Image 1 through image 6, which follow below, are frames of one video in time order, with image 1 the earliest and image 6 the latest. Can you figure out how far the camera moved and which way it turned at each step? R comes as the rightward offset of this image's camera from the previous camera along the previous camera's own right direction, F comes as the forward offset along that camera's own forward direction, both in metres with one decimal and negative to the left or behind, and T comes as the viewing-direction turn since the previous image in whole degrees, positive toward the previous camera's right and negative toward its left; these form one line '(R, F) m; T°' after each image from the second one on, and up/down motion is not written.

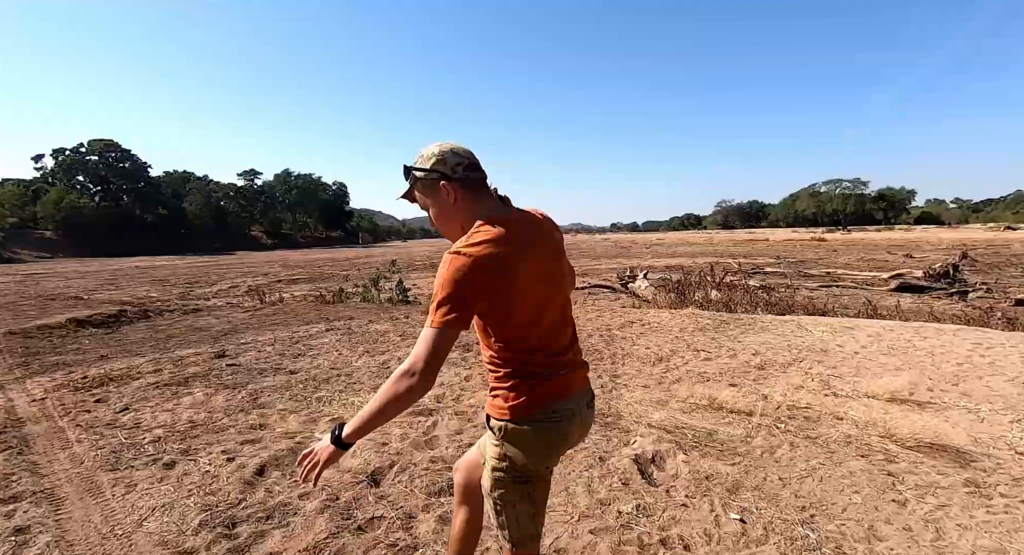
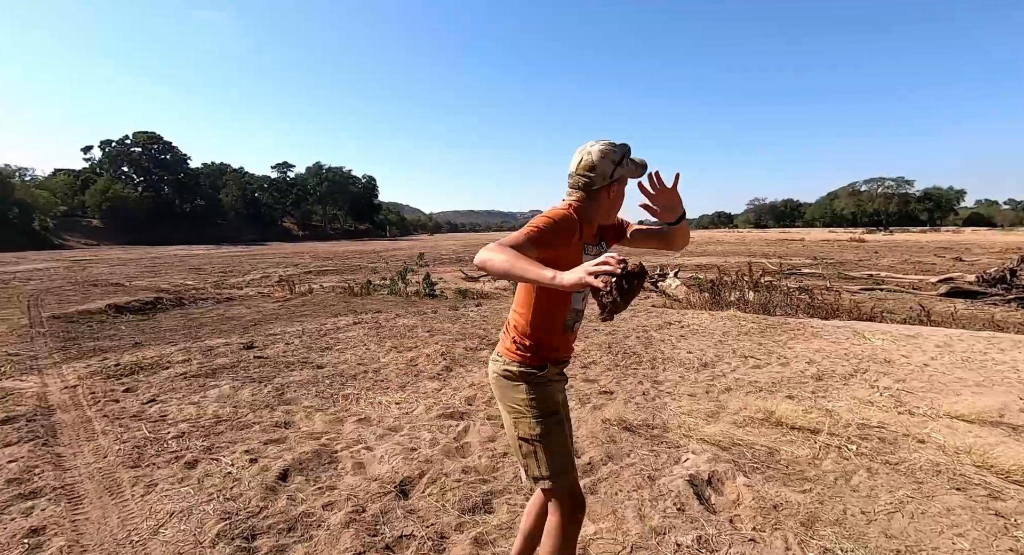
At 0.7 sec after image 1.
(-0.1, +0.3) m; -3°
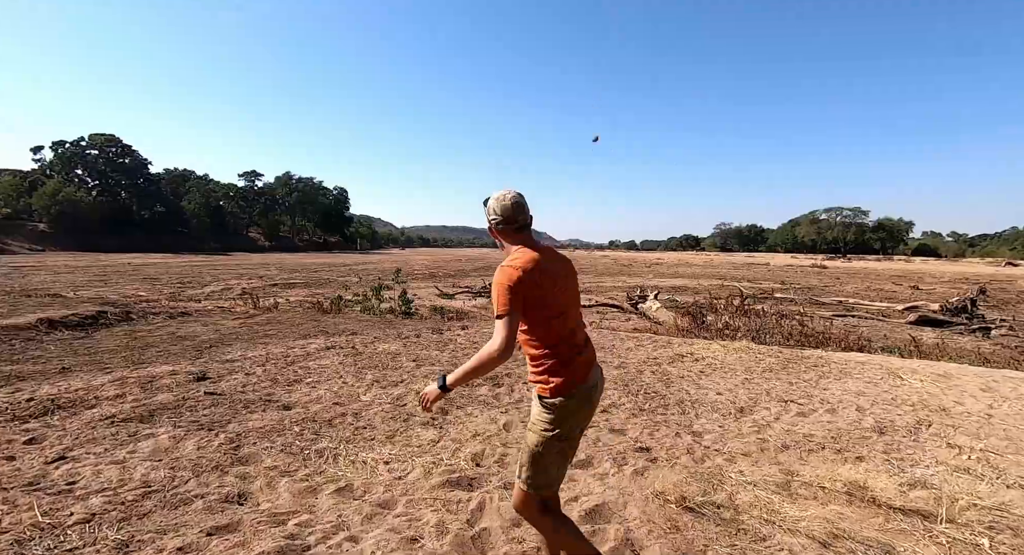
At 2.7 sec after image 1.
(-0.4, +0.9) m; +3°
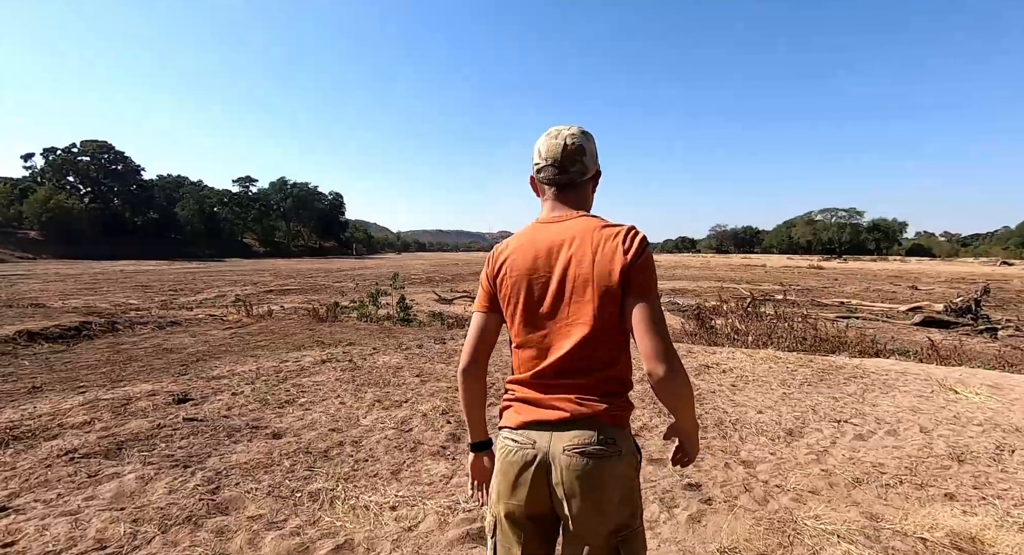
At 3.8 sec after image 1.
(-0.2, +0.6) m; 0°
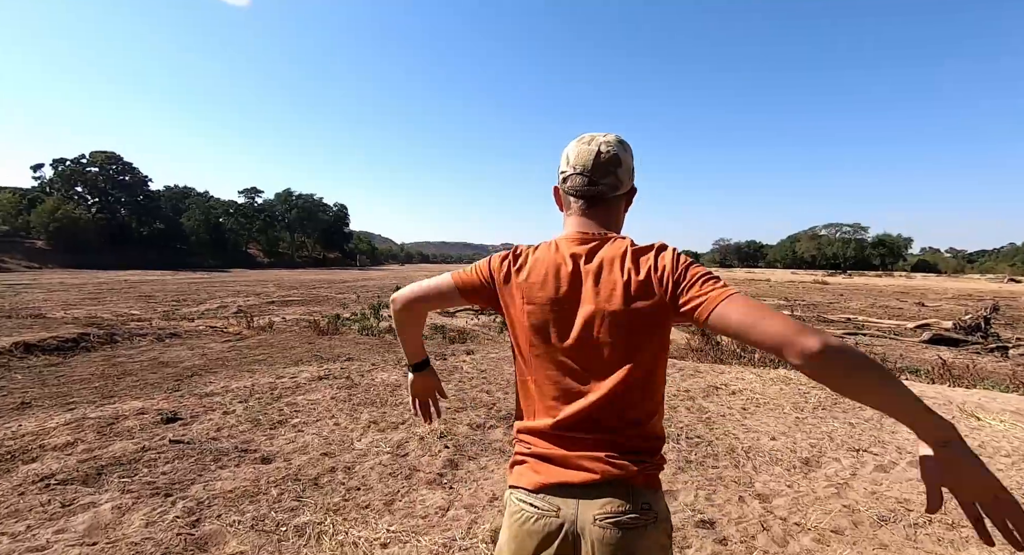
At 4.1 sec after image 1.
(0.0, +0.2) m; 0°
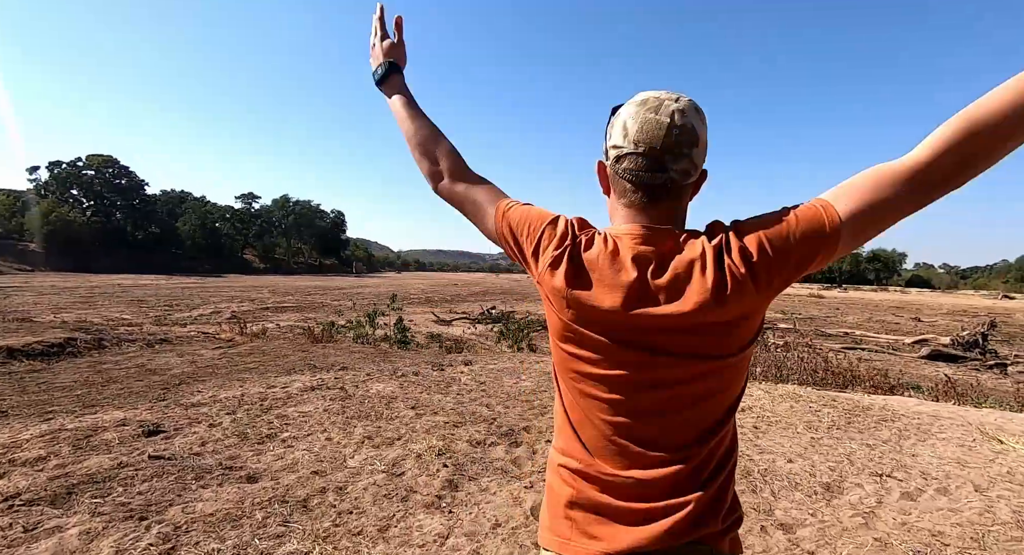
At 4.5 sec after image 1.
(-0.1, +0.2) m; 0°
